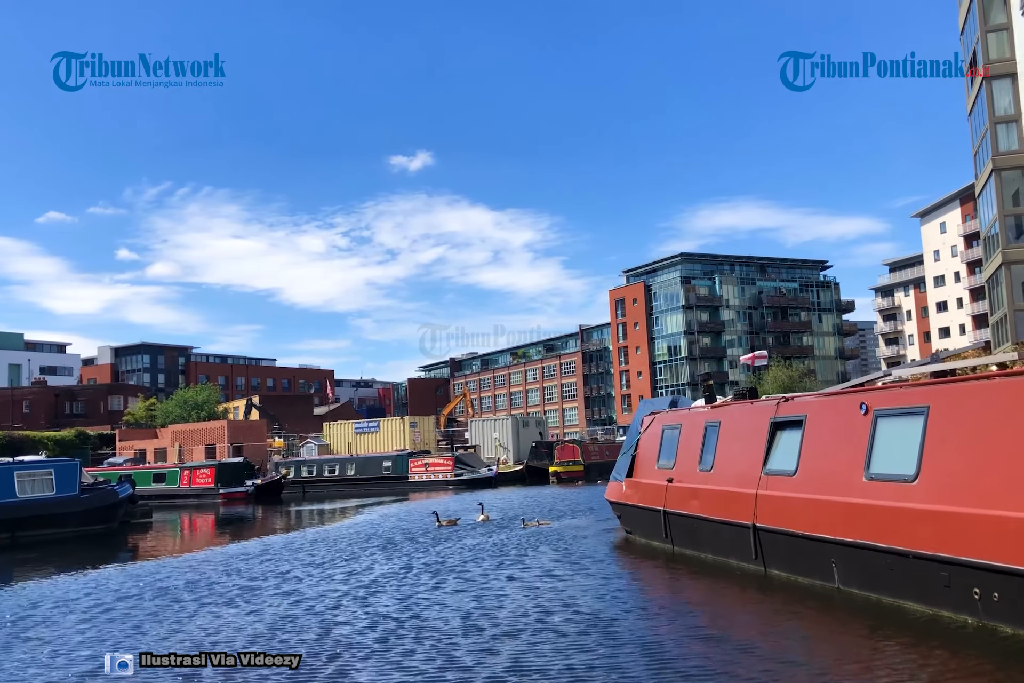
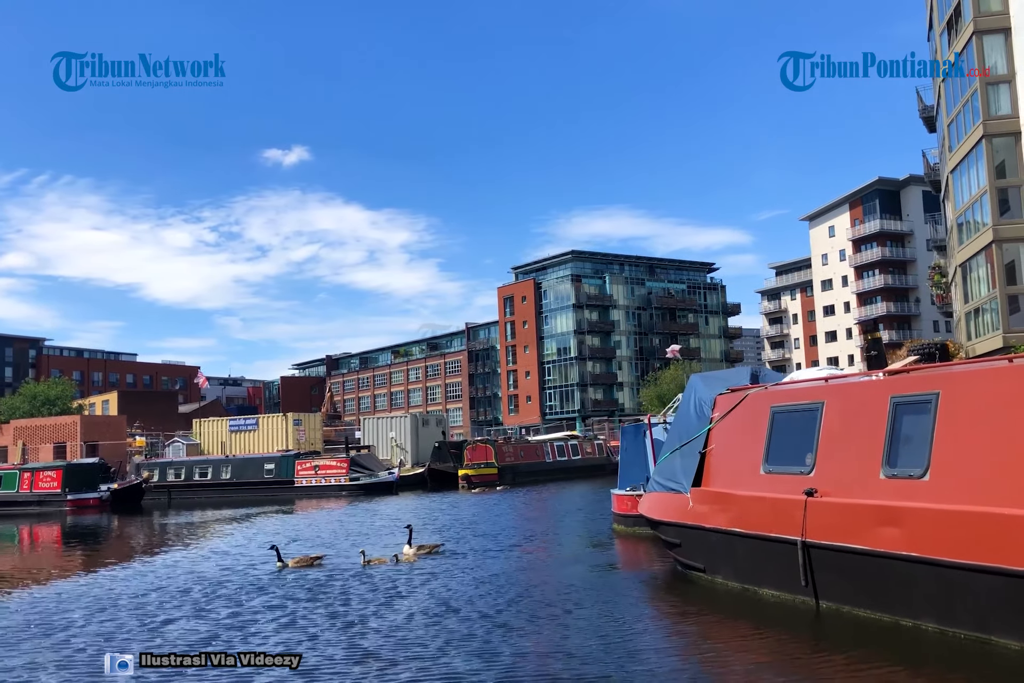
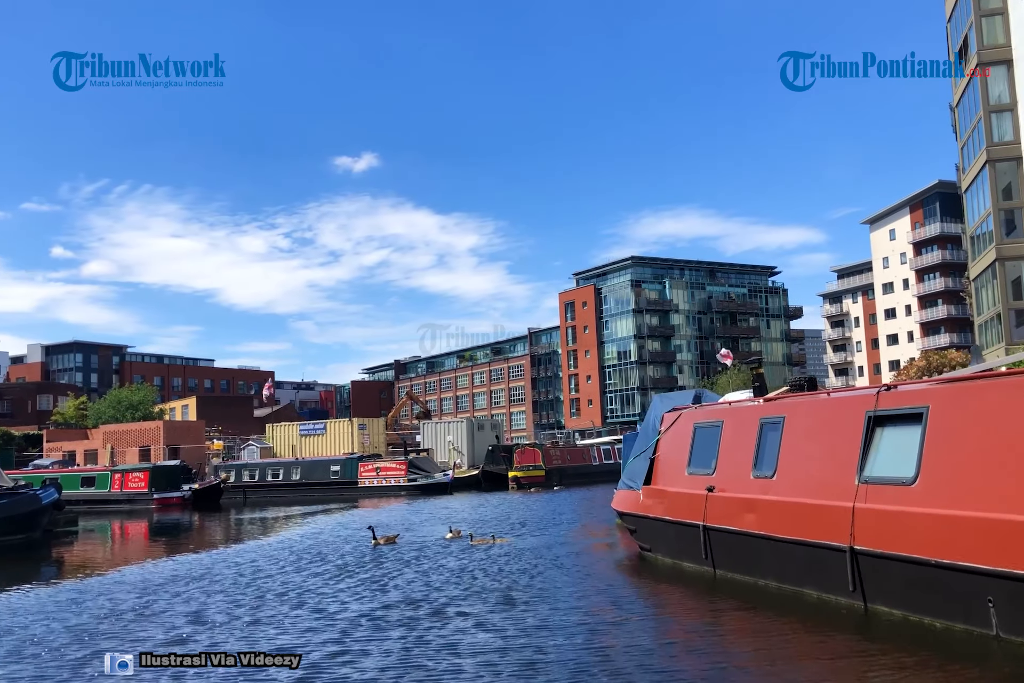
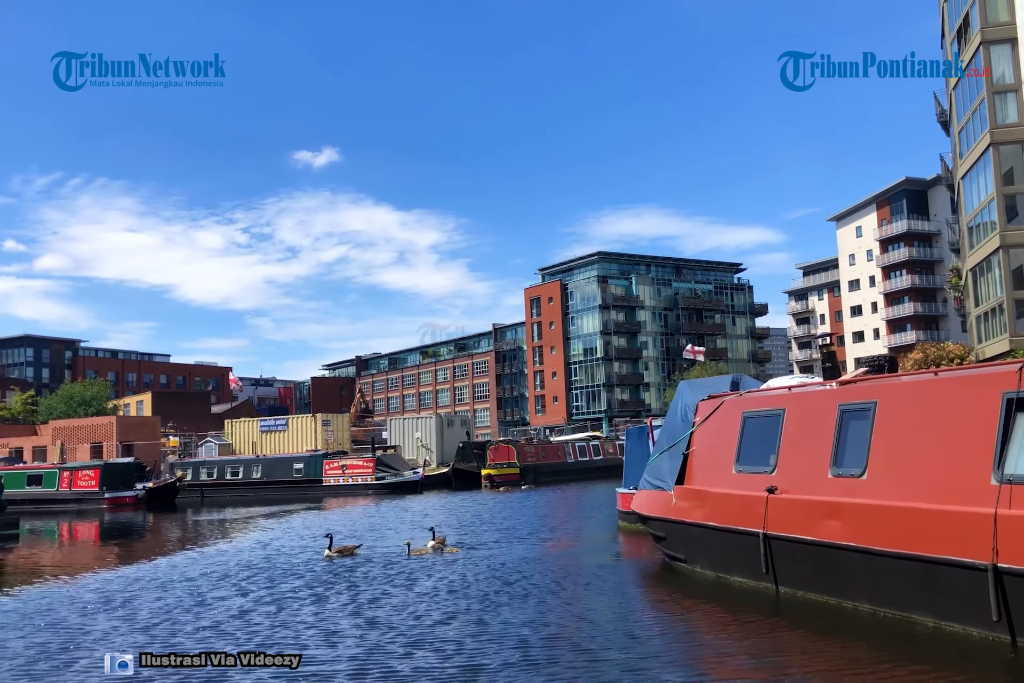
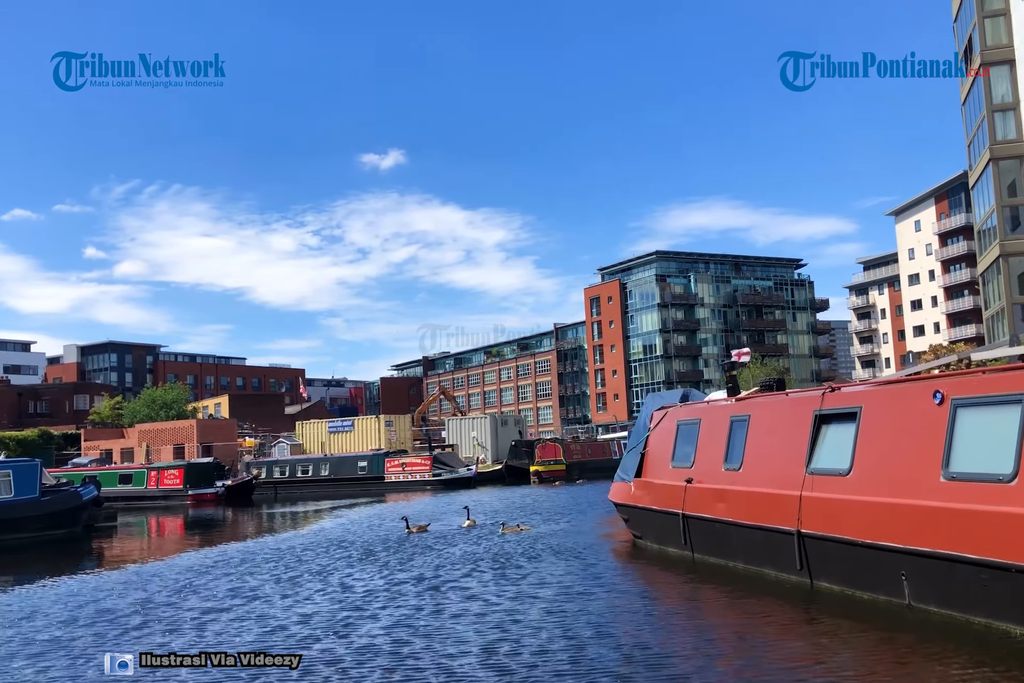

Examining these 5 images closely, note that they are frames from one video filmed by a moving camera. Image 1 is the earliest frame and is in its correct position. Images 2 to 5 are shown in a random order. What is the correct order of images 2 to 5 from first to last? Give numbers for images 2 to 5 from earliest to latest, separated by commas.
5, 3, 4, 2
